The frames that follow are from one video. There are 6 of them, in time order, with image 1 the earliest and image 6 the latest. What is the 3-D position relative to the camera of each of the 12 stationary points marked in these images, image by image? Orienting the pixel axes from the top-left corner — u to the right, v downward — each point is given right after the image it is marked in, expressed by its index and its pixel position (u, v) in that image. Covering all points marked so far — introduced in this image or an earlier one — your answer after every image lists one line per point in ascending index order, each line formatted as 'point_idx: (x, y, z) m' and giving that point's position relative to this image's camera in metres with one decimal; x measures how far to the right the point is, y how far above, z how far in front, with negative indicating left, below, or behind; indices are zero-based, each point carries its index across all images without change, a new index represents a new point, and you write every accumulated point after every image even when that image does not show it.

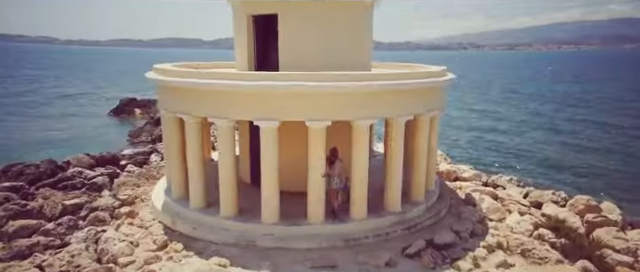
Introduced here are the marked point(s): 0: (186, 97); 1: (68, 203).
0: (-3.4, +1.0, +10.9) m
1: (-7.6, -2.0, +12.8) m
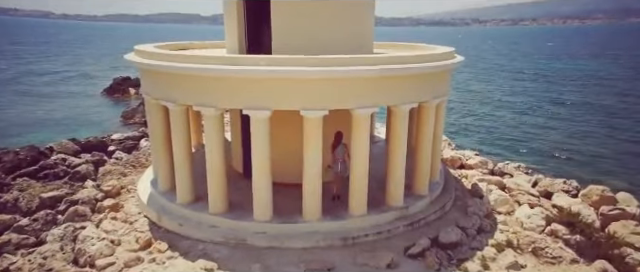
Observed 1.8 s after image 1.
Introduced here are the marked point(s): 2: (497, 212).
0: (-3.5, +1.2, +9.9) m
1: (-7.6, -1.7, +12.0) m
2: (+4.8, -2.0, +11.6) m
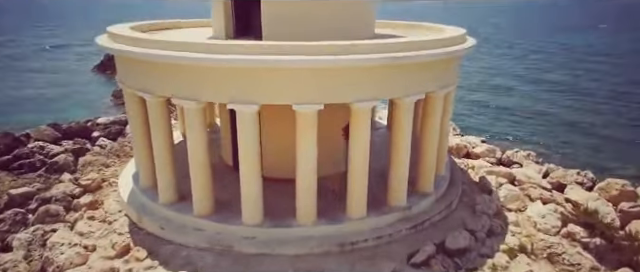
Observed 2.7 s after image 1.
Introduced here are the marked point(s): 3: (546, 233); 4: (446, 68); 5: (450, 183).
0: (-3.6, +1.3, +8.8) m
1: (-7.8, -1.5, +11.1) m
2: (+4.7, -1.8, +10.7) m
3: (+5.1, -2.2, +9.6) m
4: (+2.8, +1.5, +9.5) m
5: (+3.4, -1.2, +11.4) m
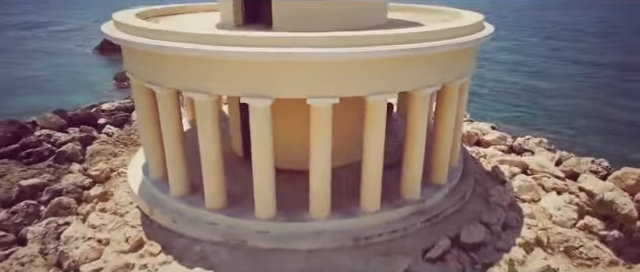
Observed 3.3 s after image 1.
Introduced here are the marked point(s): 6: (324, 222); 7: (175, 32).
0: (-3.3, +1.5, +8.6) m
1: (-7.5, -1.2, +11.0) m
2: (+5.0, -1.6, +10.6) m
3: (+5.3, -2.0, +9.5) m
4: (+3.1, +1.7, +9.3) m
5: (+3.7, -1.0, +11.2) m
6: (+0.1, -1.7, +8.7) m
7: (-2.7, +1.9, +8.0) m
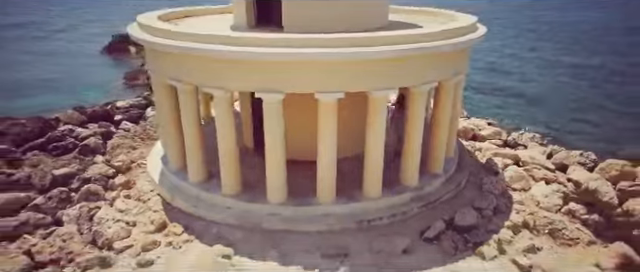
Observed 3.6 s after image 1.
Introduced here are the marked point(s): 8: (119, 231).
0: (-3.1, +1.6, +9.5) m
1: (-7.3, -1.1, +11.9) m
2: (+5.1, -1.4, +11.5) m
3: (+5.5, -1.8, +10.3) m
4: (+3.2, +1.9, +10.1) m
5: (+3.9, -0.8, +12.1) m
6: (+0.2, -1.6, +9.6) m
7: (-2.5, +2.1, +8.9) m
8: (-4.3, -2.0, +9.2) m
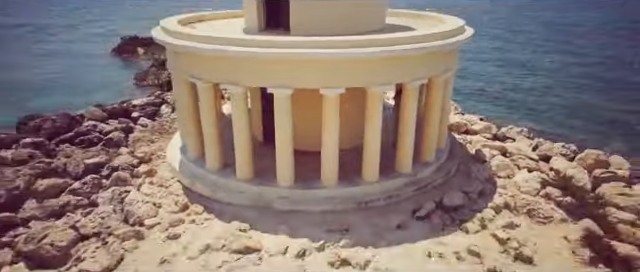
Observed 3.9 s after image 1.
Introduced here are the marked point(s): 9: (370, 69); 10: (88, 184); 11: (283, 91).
0: (-3.0, +1.9, +10.8) m
1: (-7.2, -0.9, +13.2) m
2: (+5.3, -1.2, +12.7) m
3: (+5.6, -1.6, +11.5) m
4: (+3.3, +2.1, +11.4) m
5: (+4.0, -0.6, +13.3) m
6: (+0.3, -1.3, +10.9) m
7: (-2.4, +2.3, +10.1) m
8: (-4.2, -1.8, +10.4) m
9: (+1.1, +1.5, +9.9) m
10: (-6.7, -1.4, +12.2) m
11: (-0.9, +1.0, +9.9) m
